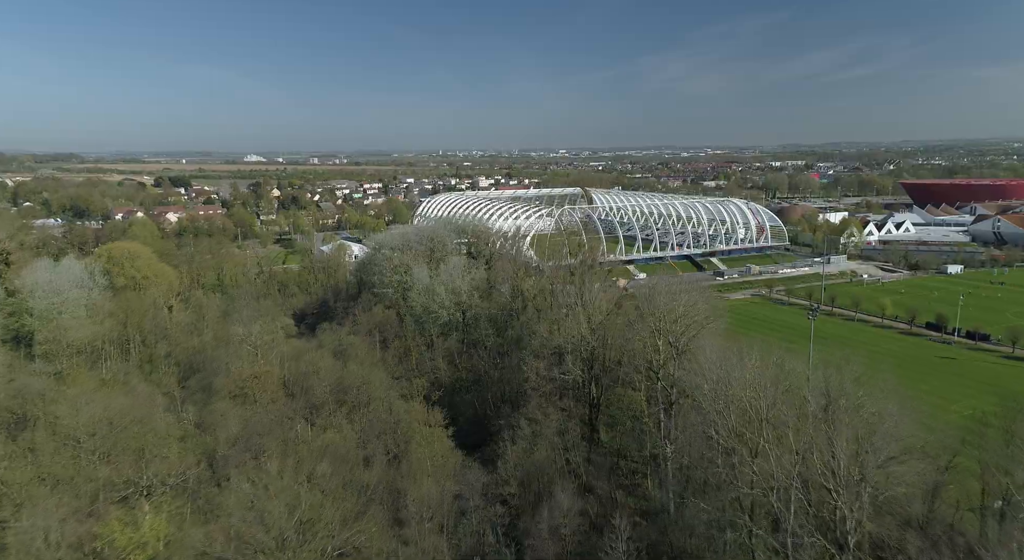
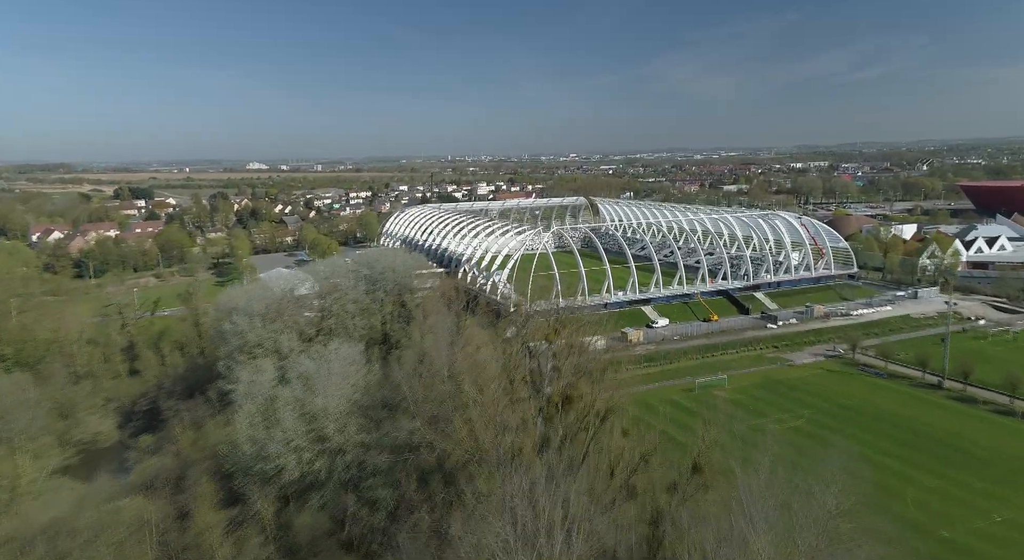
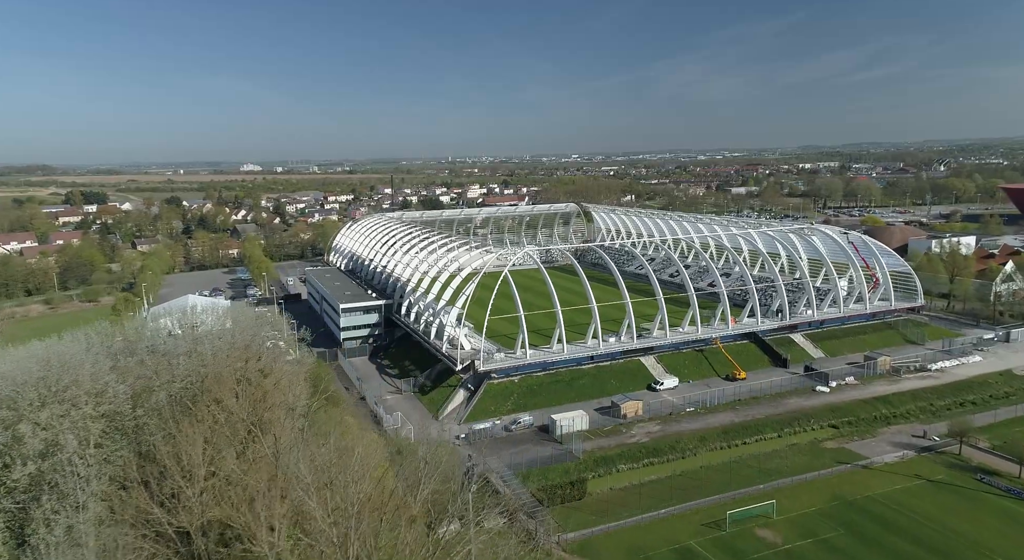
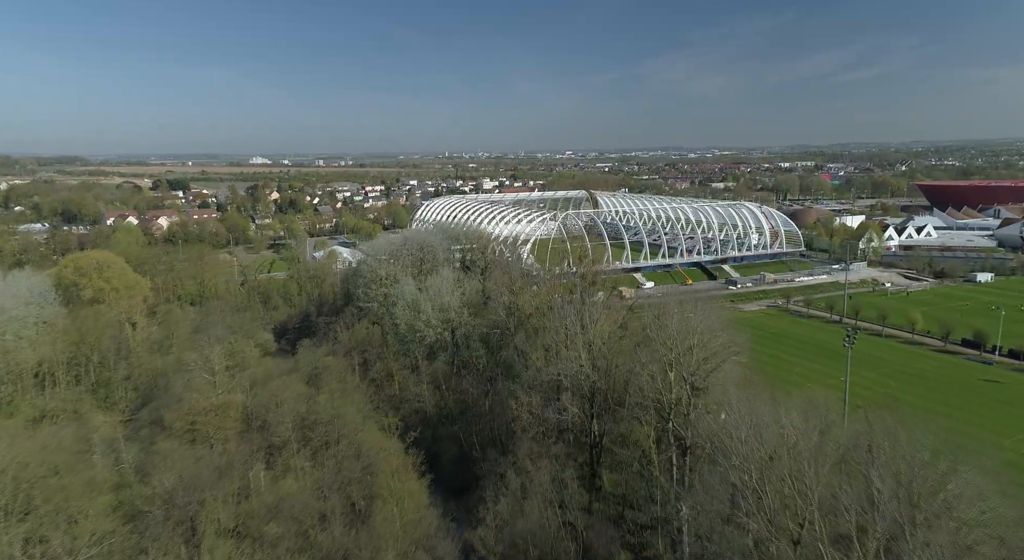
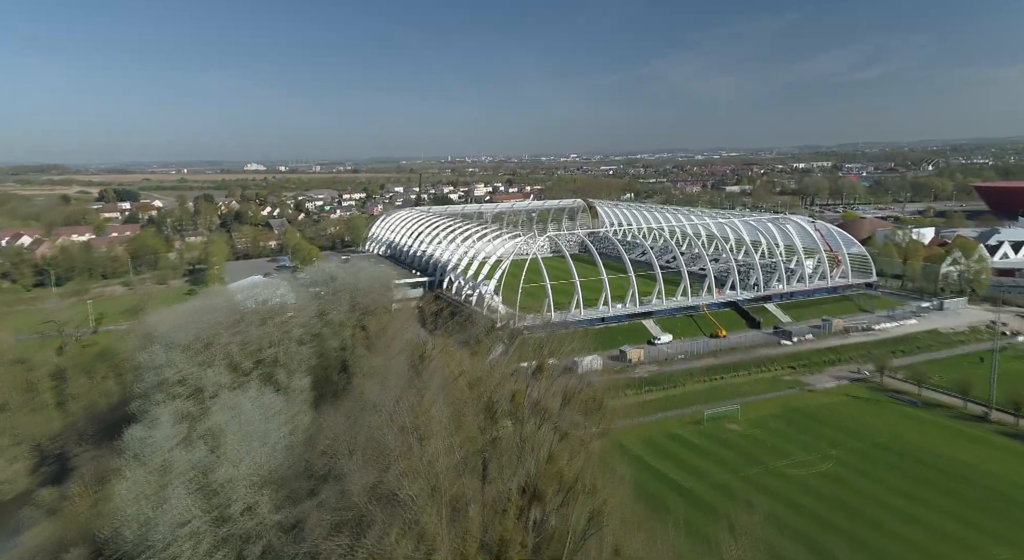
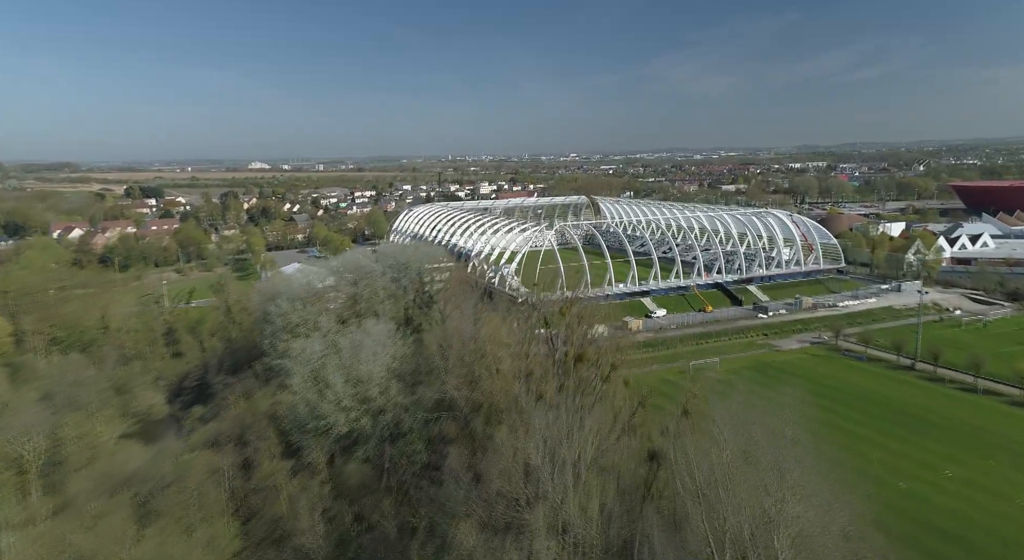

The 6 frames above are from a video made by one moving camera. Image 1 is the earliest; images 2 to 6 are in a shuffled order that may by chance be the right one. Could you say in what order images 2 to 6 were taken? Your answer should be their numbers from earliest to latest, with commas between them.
4, 6, 2, 5, 3
